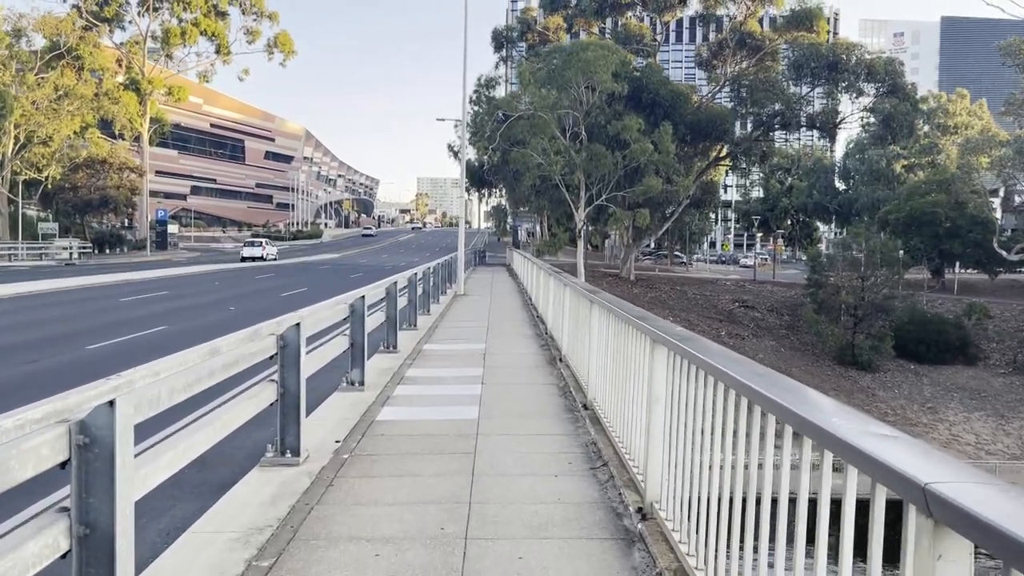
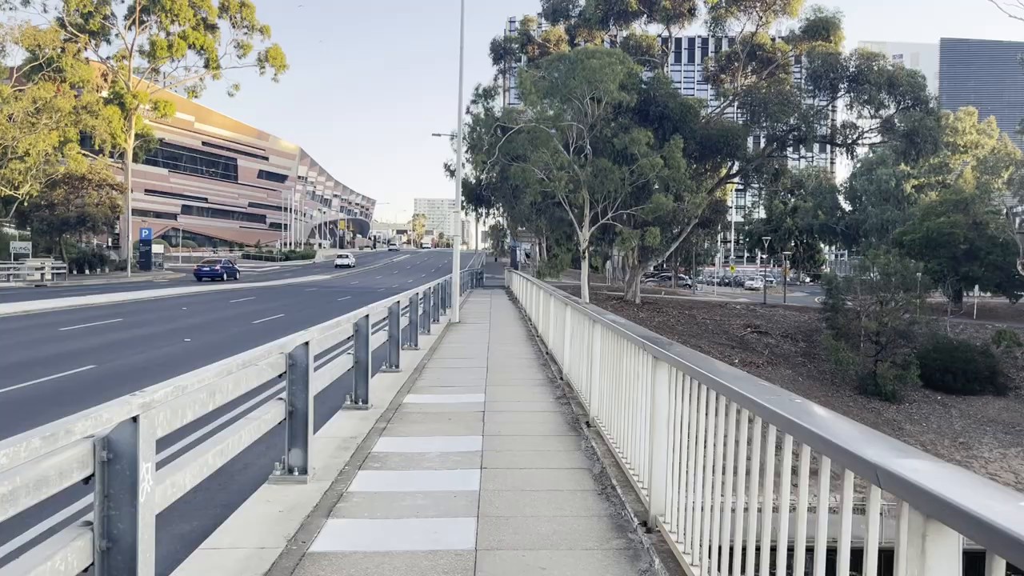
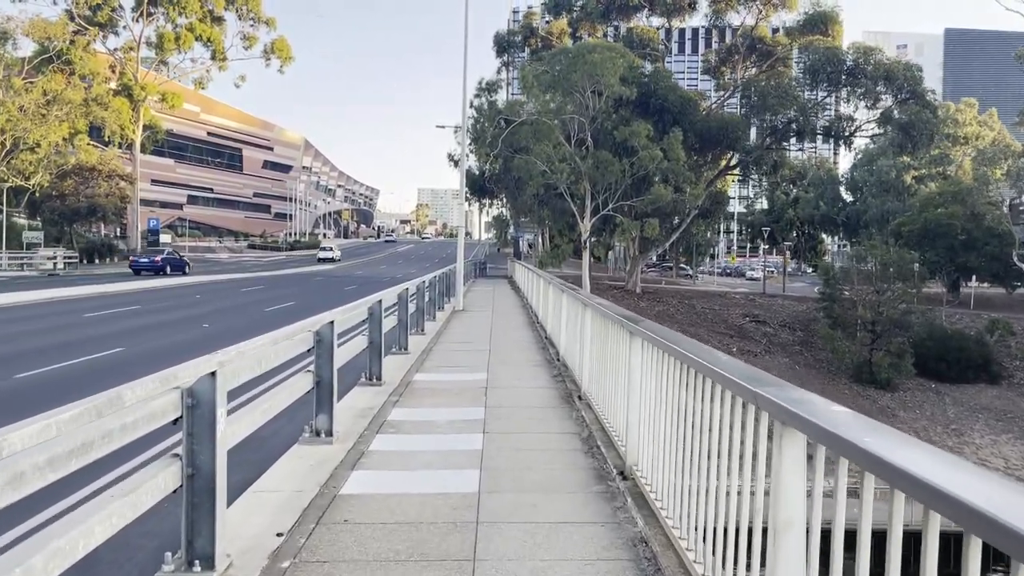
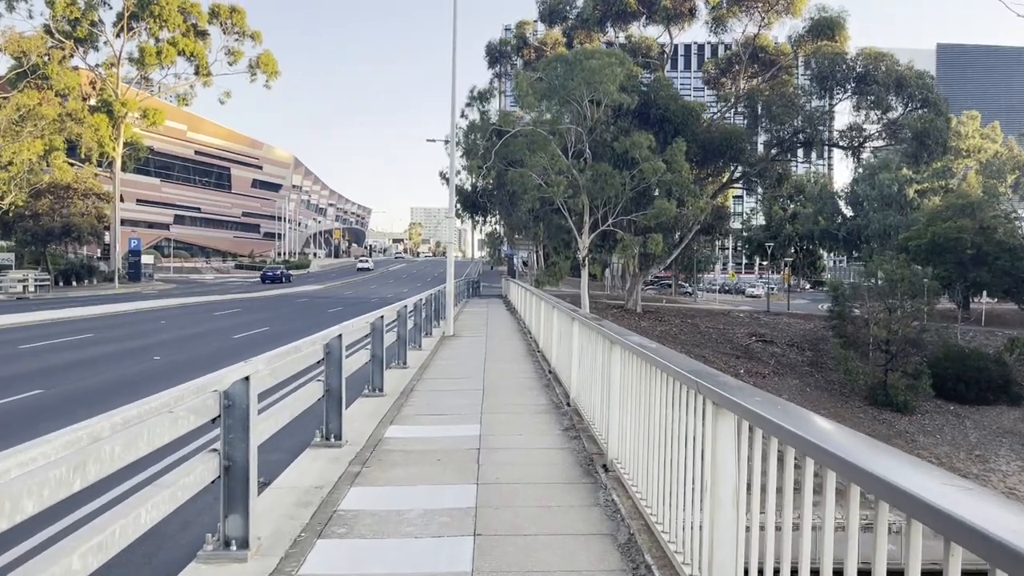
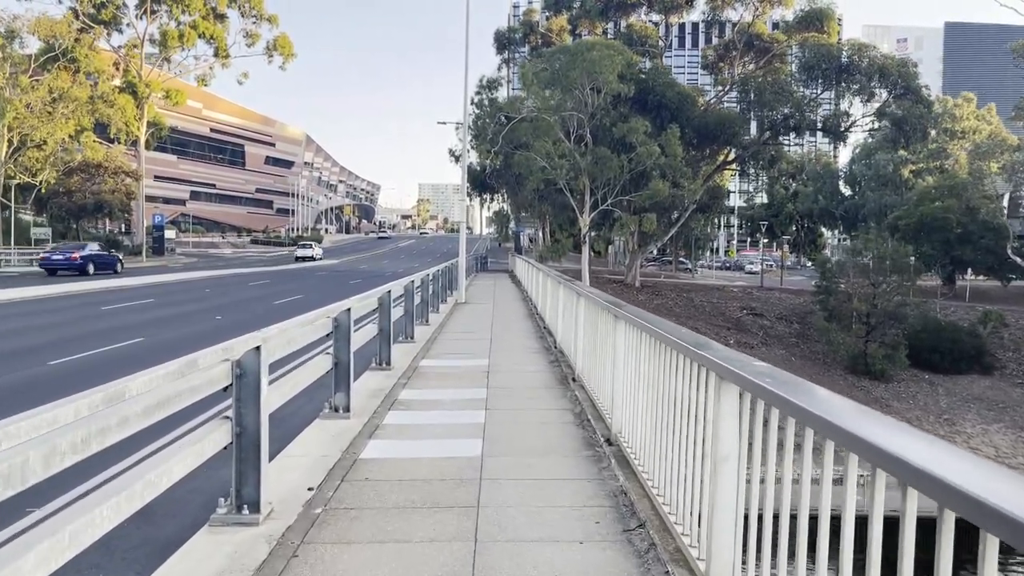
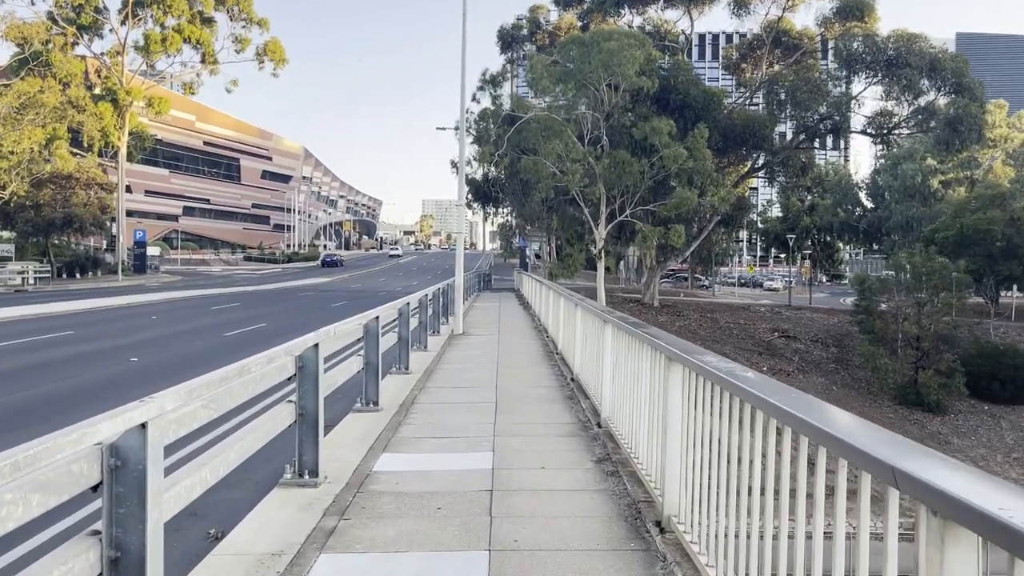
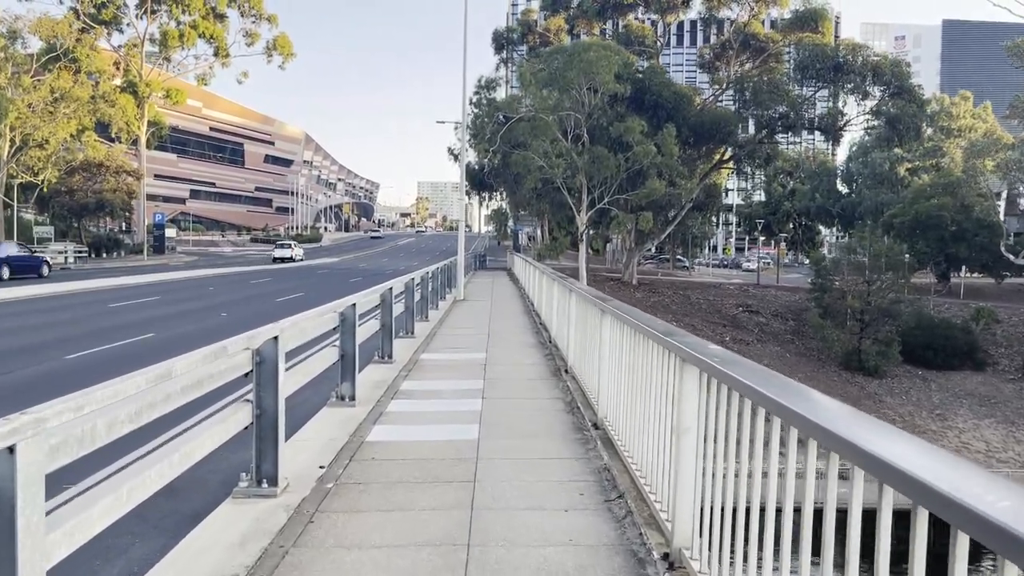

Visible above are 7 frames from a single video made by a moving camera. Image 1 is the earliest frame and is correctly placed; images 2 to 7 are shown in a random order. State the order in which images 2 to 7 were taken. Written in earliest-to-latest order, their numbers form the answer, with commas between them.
7, 5, 3, 2, 4, 6
